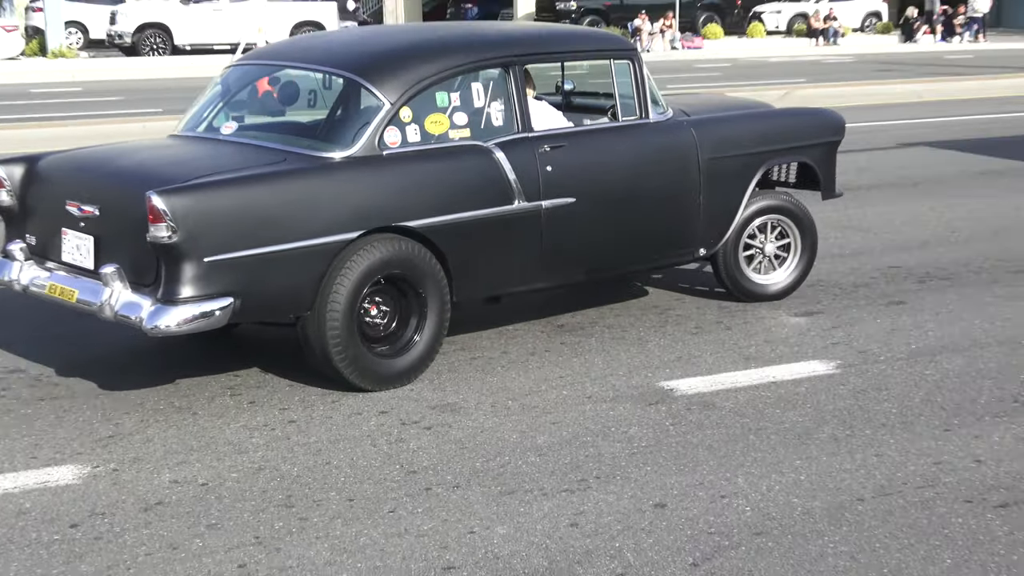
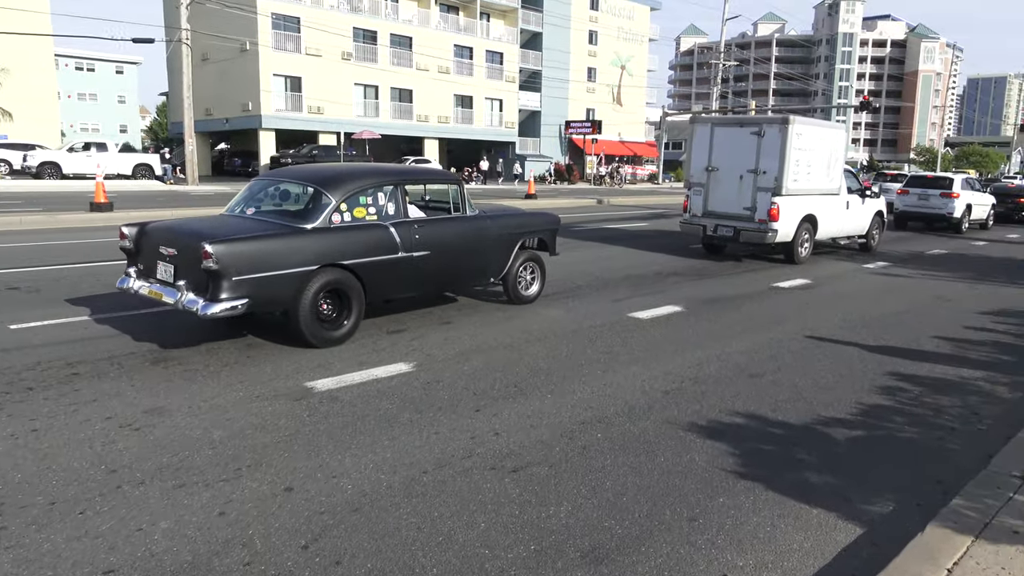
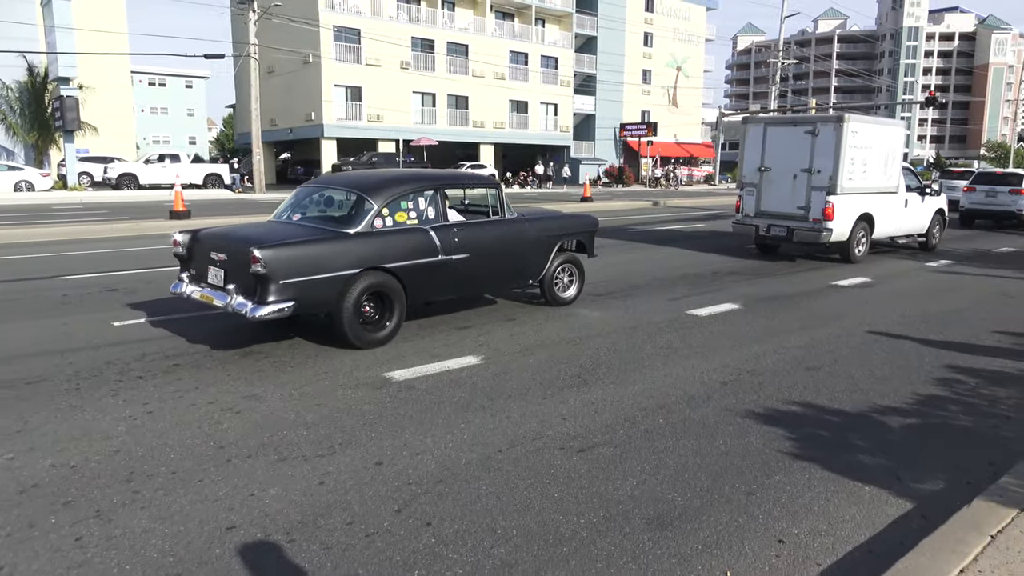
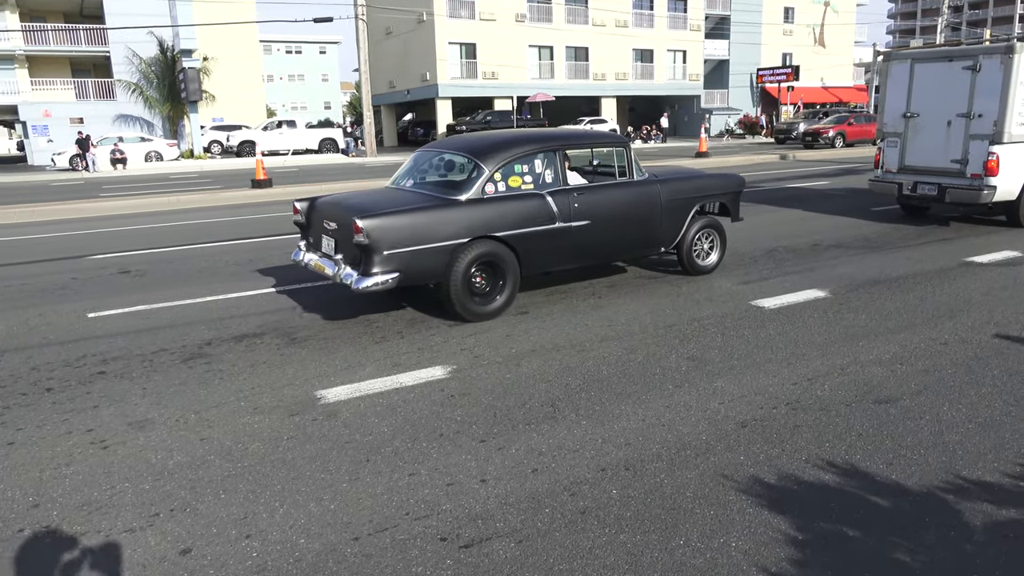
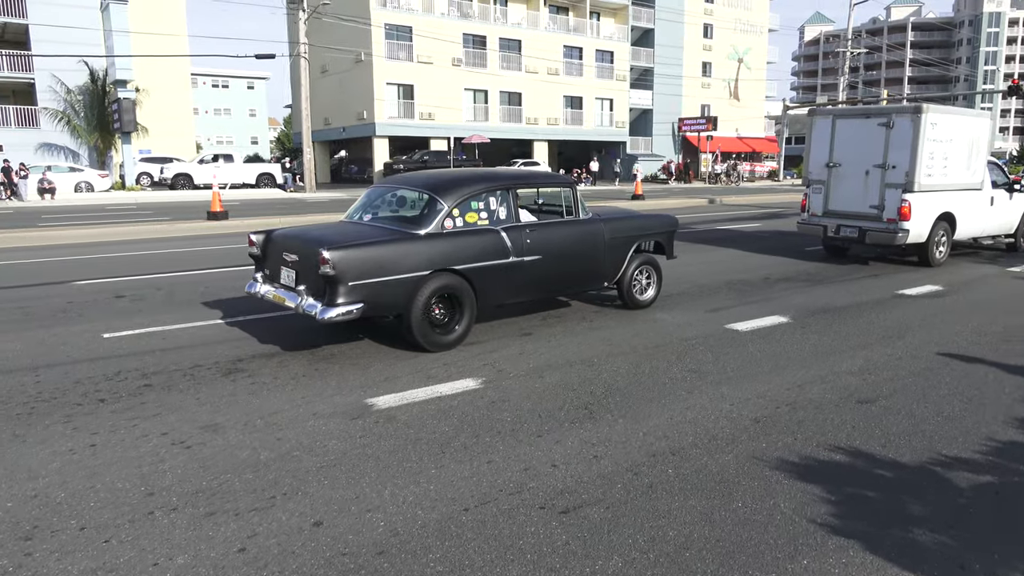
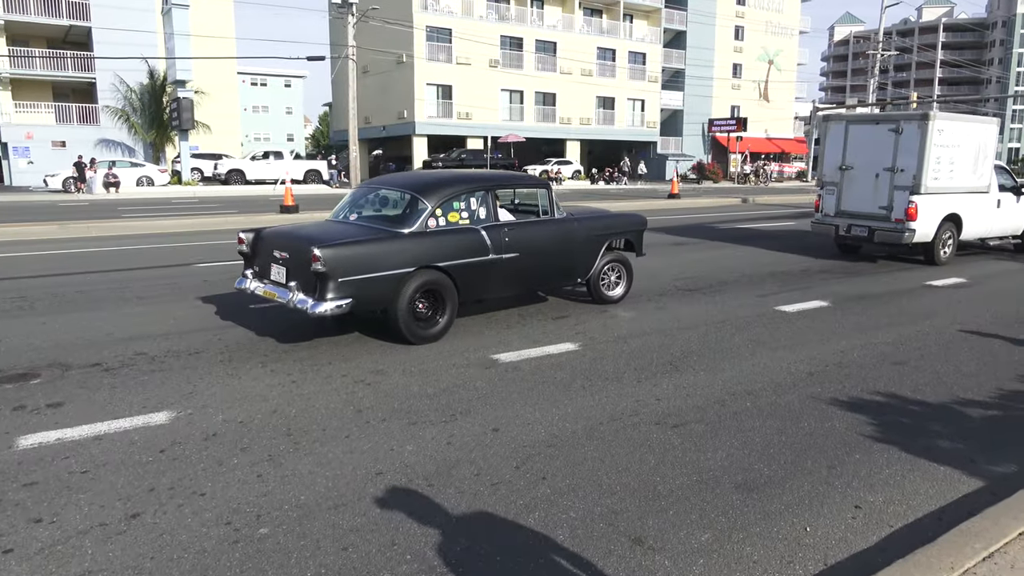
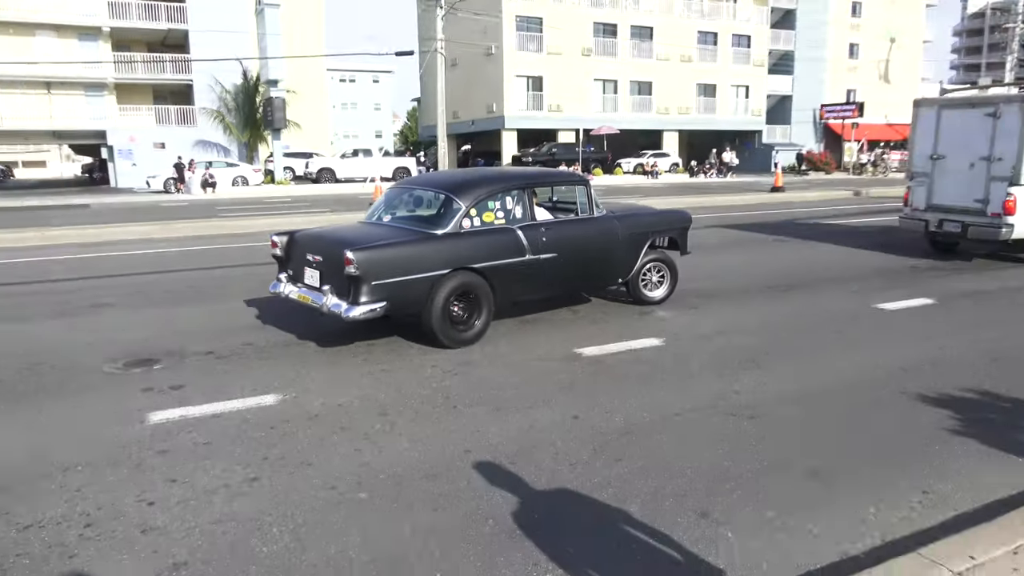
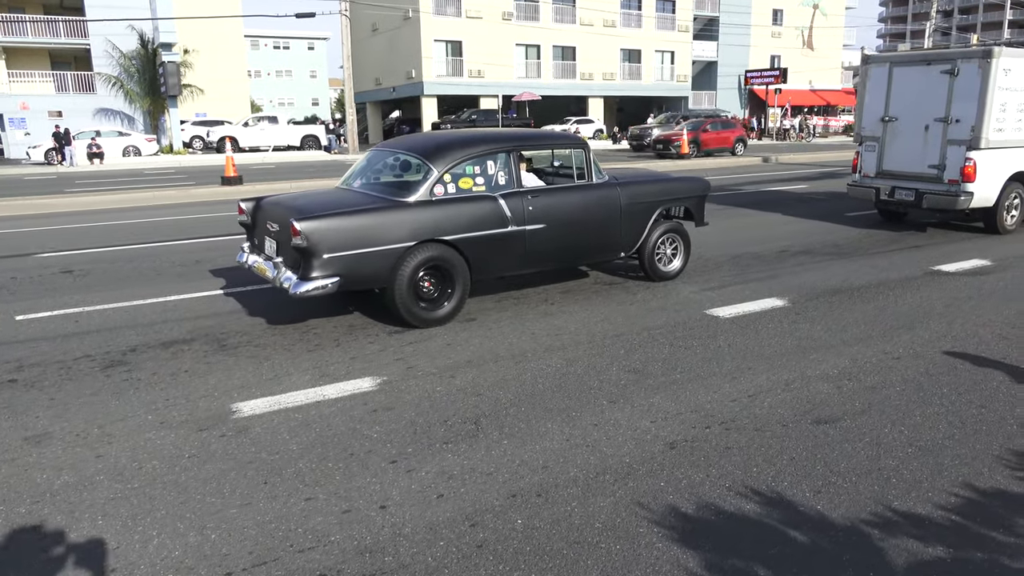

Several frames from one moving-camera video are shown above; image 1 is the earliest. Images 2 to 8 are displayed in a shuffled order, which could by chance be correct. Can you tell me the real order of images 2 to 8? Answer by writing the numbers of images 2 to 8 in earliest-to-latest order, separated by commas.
7, 6, 3, 2, 5, 4, 8
